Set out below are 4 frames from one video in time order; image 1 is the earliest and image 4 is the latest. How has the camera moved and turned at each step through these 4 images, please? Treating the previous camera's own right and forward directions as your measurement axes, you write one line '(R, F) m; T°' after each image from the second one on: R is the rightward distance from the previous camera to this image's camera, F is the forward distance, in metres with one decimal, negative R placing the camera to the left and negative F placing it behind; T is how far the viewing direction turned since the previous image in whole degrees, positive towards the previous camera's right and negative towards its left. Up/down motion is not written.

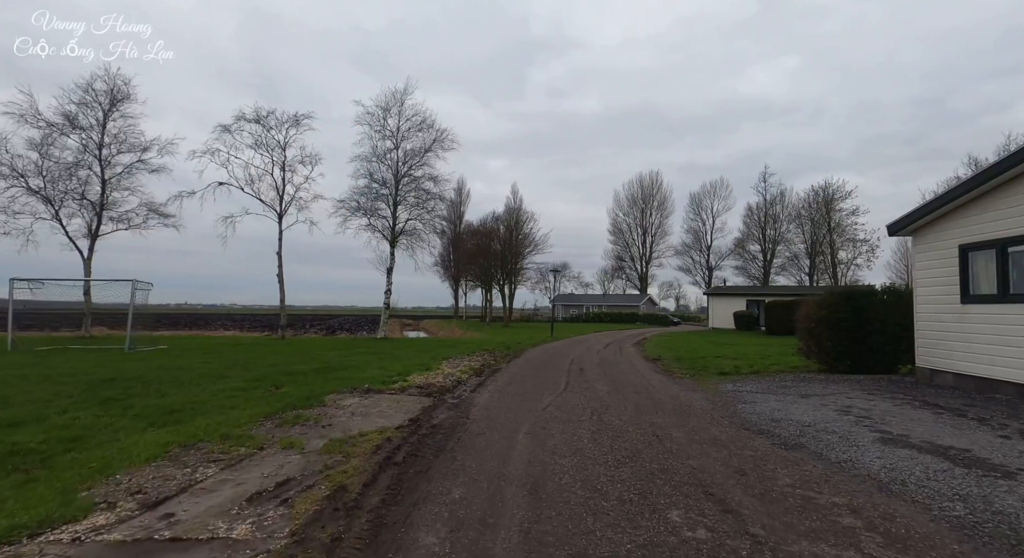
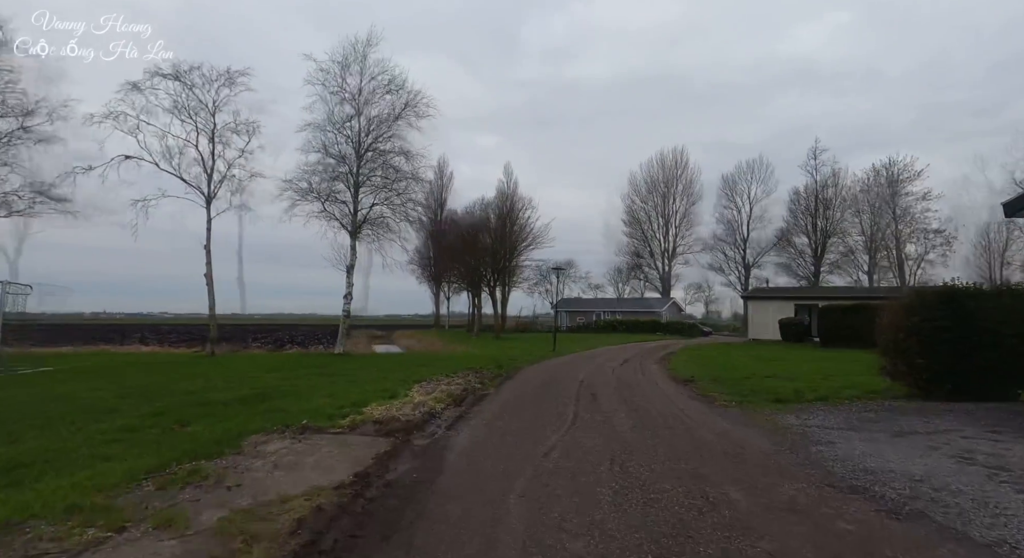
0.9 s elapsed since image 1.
(+0.2, +3.3) m; 0°
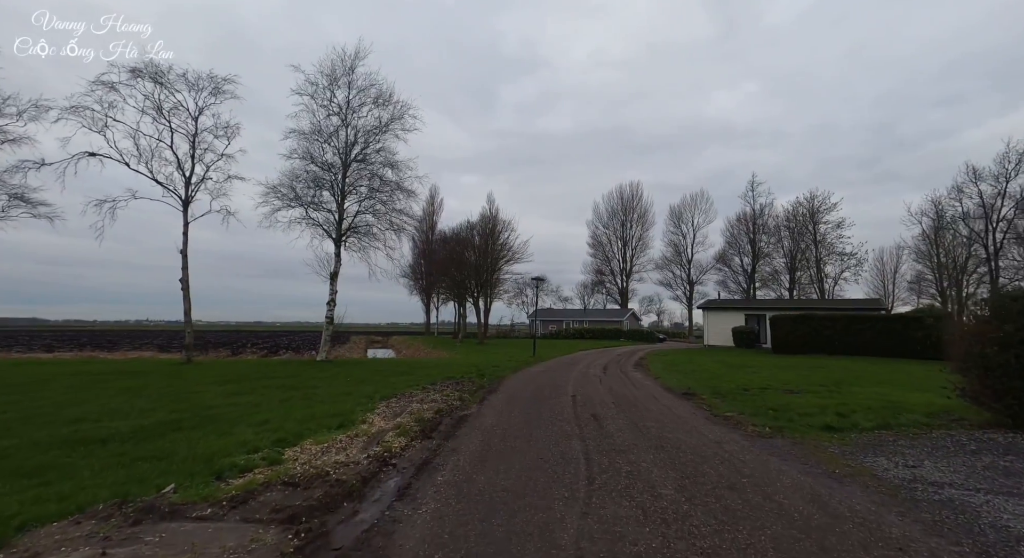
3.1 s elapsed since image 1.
(-0.2, +2.6) m; +3°
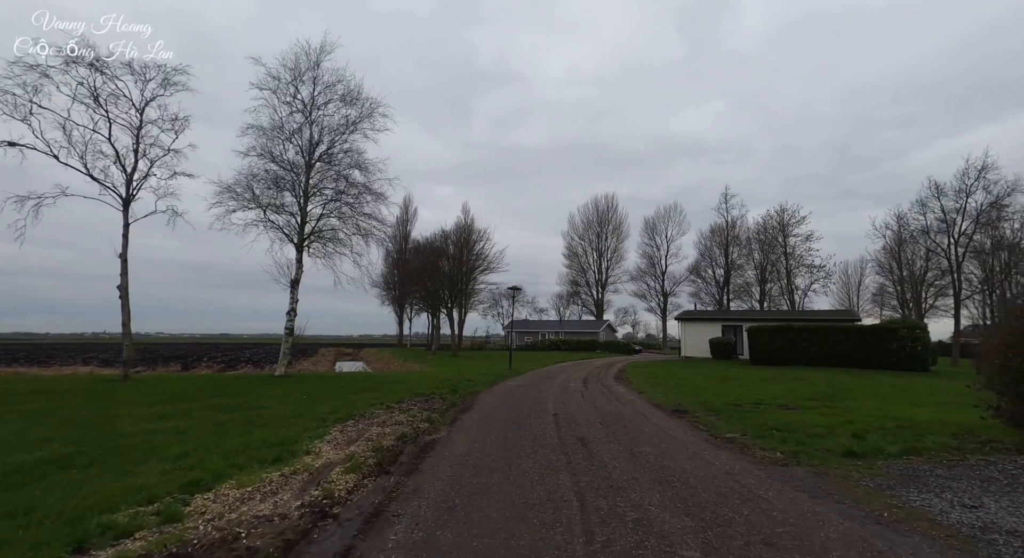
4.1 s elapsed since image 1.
(0.0, +1.4) m; +3°
